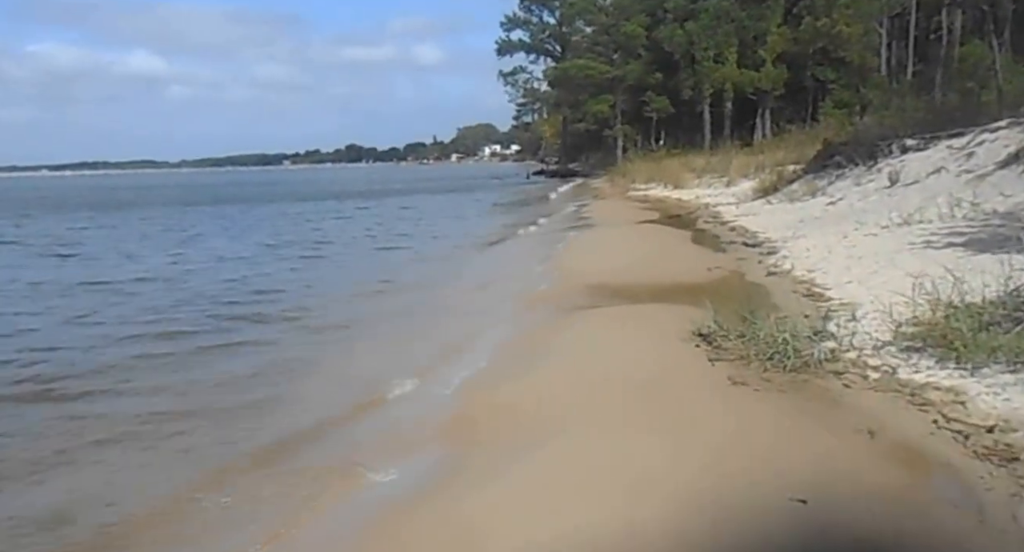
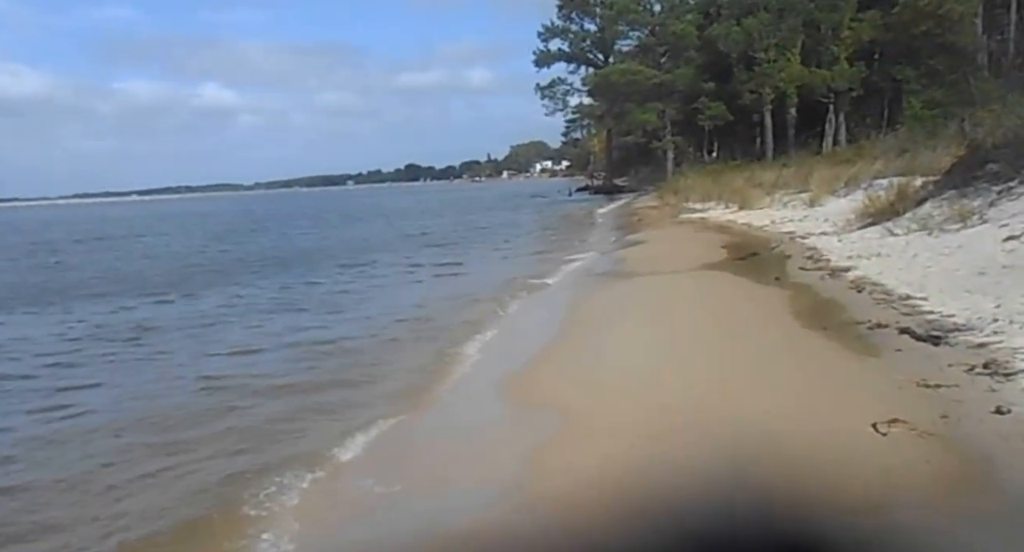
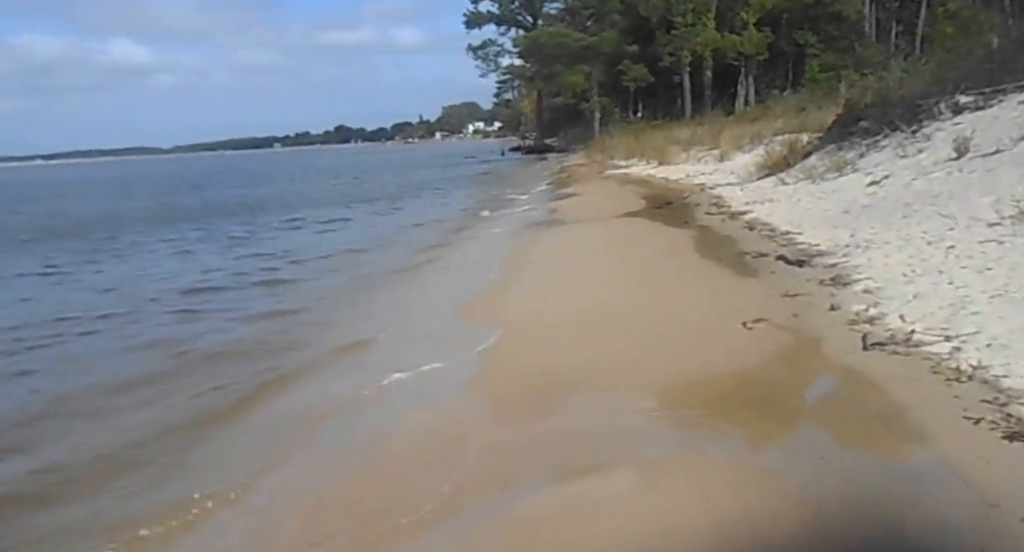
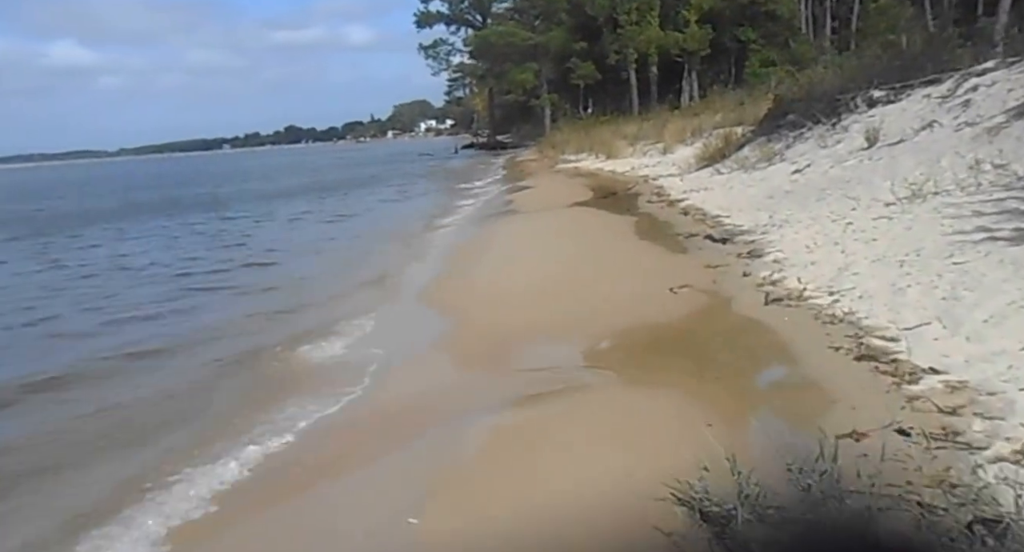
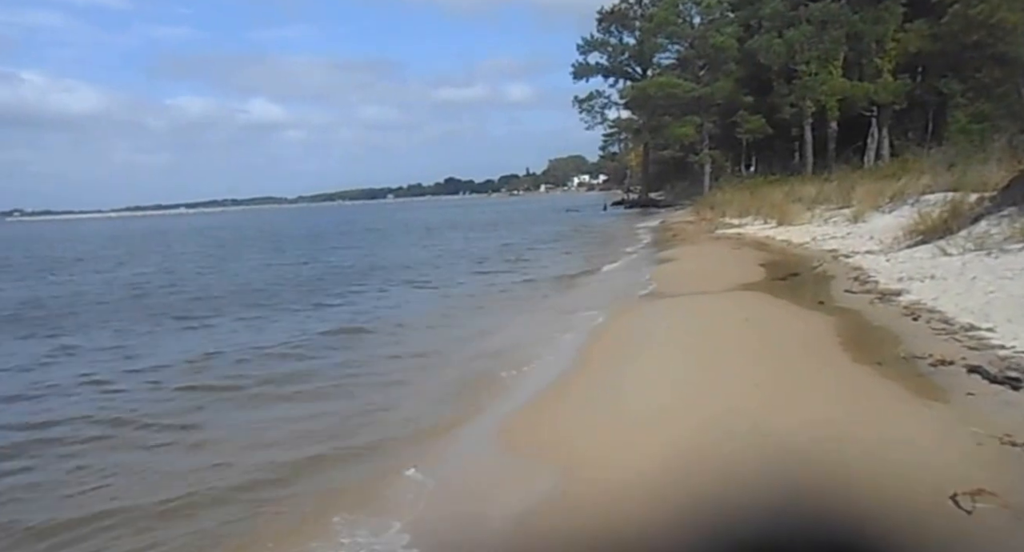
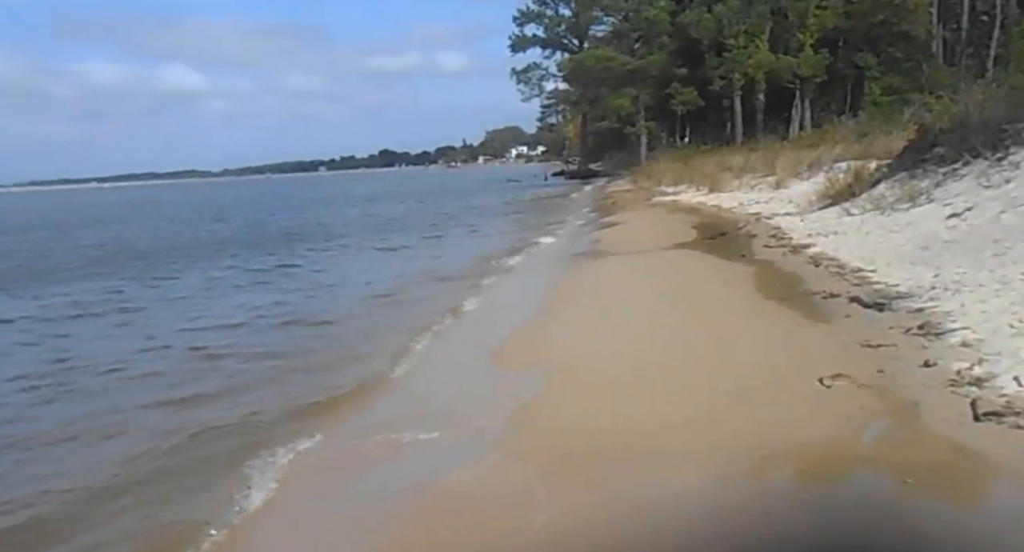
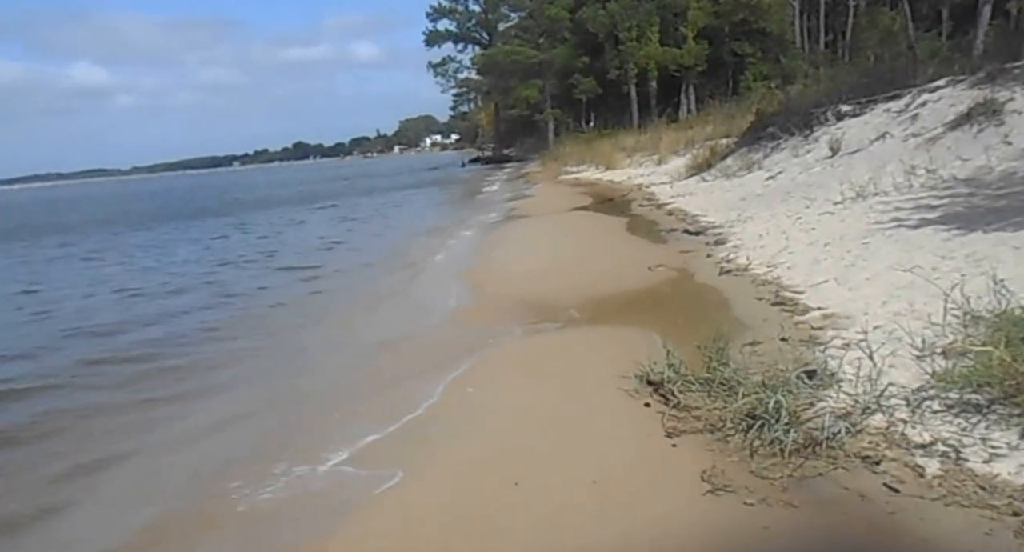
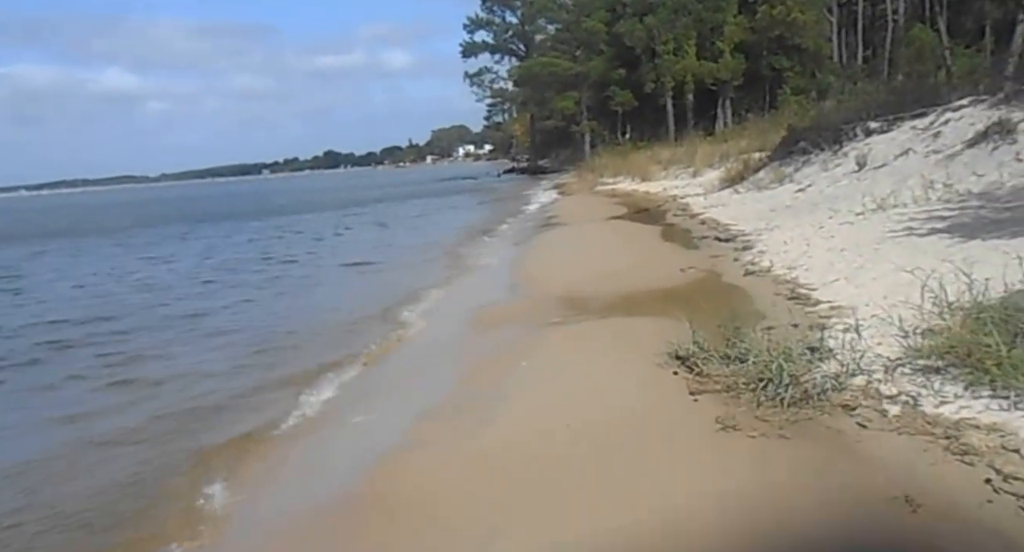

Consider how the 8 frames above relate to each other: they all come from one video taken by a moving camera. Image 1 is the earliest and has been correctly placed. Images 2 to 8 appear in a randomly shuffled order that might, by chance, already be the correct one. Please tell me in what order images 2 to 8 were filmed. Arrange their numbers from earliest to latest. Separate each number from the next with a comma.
8, 7, 4, 3, 6, 2, 5
